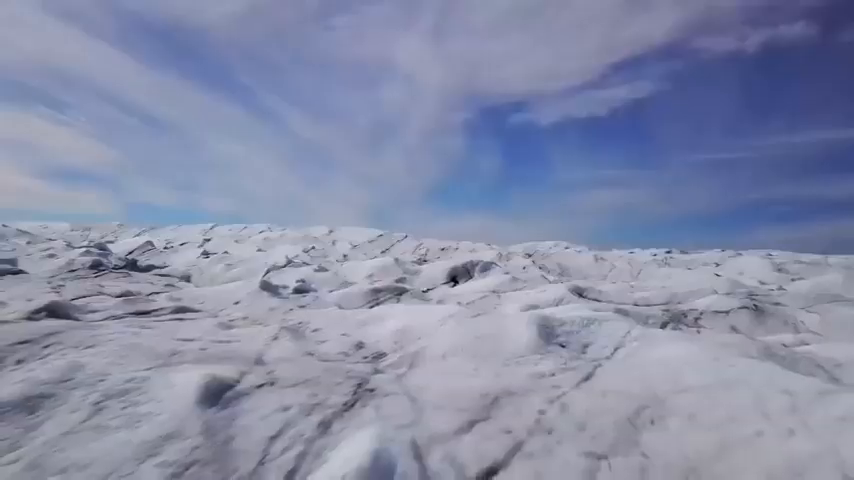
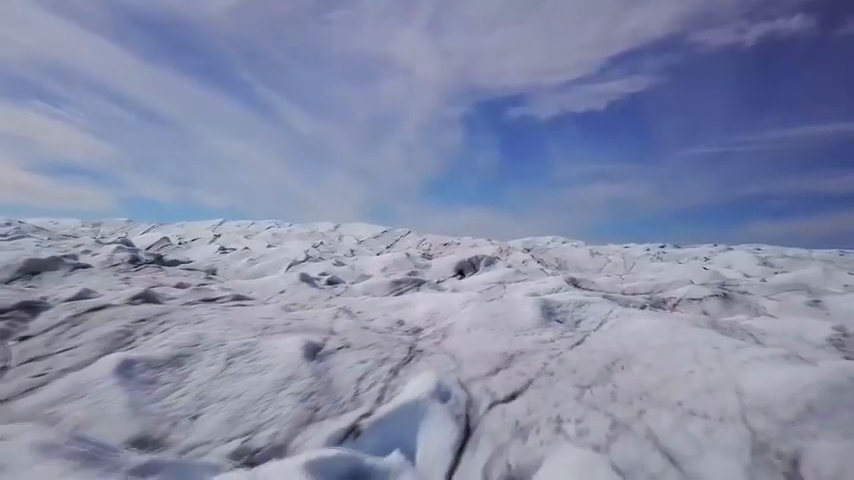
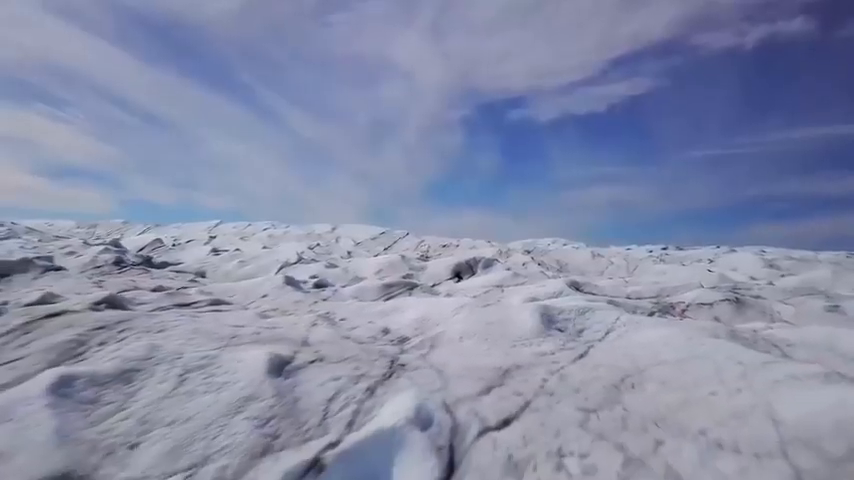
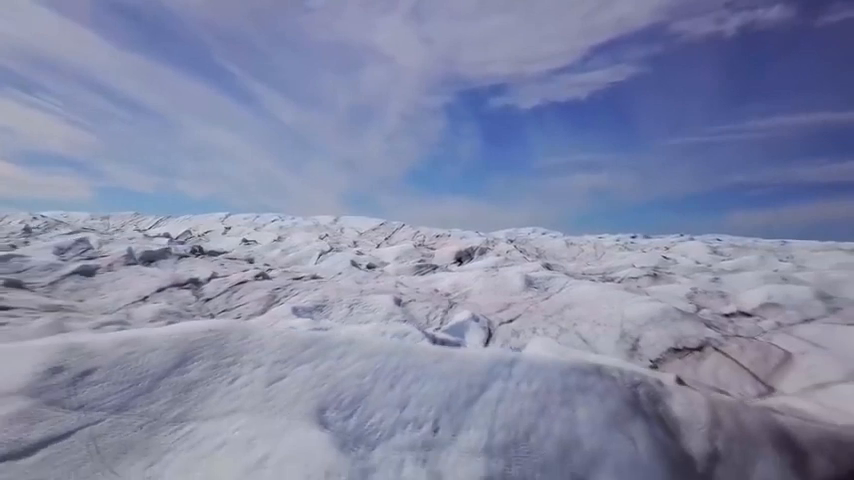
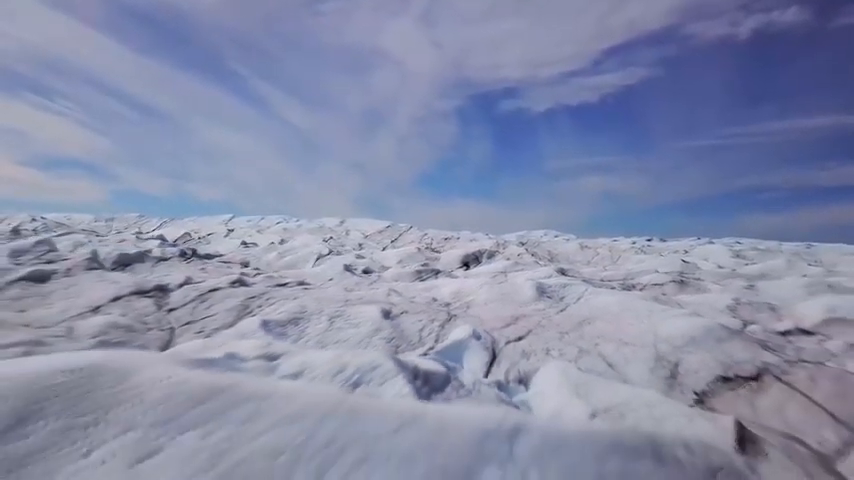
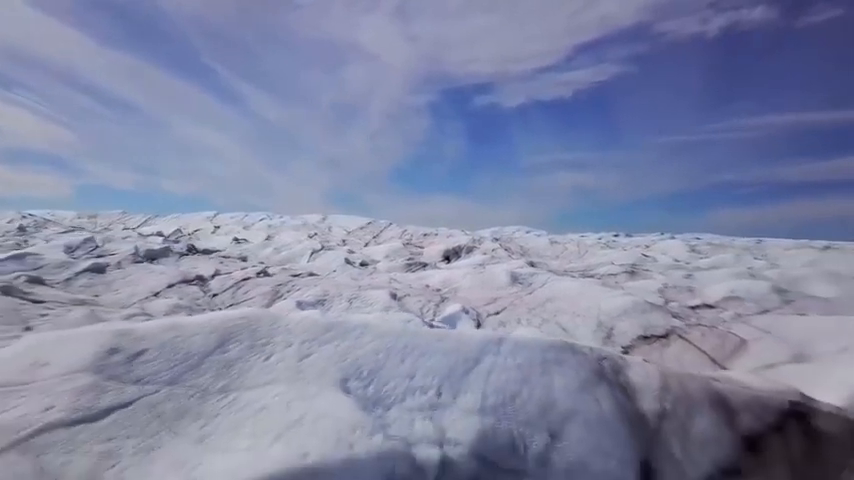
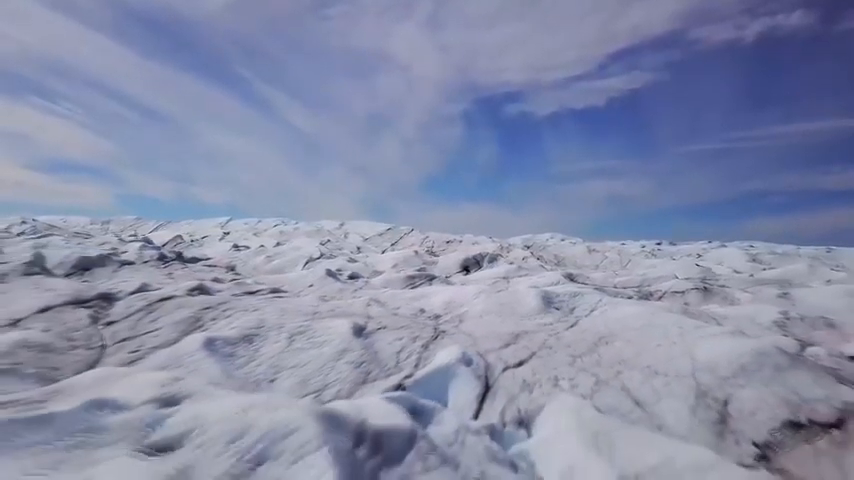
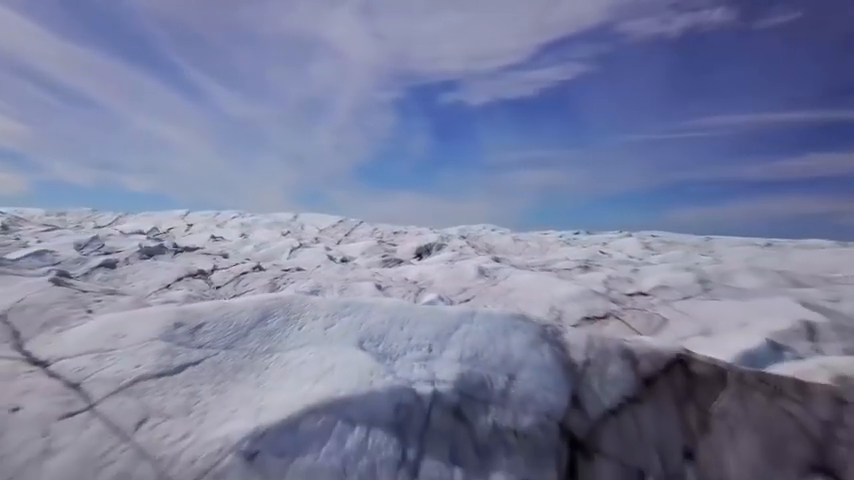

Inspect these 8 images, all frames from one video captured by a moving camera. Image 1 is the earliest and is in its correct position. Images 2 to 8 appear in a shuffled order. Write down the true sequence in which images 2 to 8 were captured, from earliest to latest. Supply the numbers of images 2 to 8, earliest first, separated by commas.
3, 2, 7, 5, 4, 6, 8
